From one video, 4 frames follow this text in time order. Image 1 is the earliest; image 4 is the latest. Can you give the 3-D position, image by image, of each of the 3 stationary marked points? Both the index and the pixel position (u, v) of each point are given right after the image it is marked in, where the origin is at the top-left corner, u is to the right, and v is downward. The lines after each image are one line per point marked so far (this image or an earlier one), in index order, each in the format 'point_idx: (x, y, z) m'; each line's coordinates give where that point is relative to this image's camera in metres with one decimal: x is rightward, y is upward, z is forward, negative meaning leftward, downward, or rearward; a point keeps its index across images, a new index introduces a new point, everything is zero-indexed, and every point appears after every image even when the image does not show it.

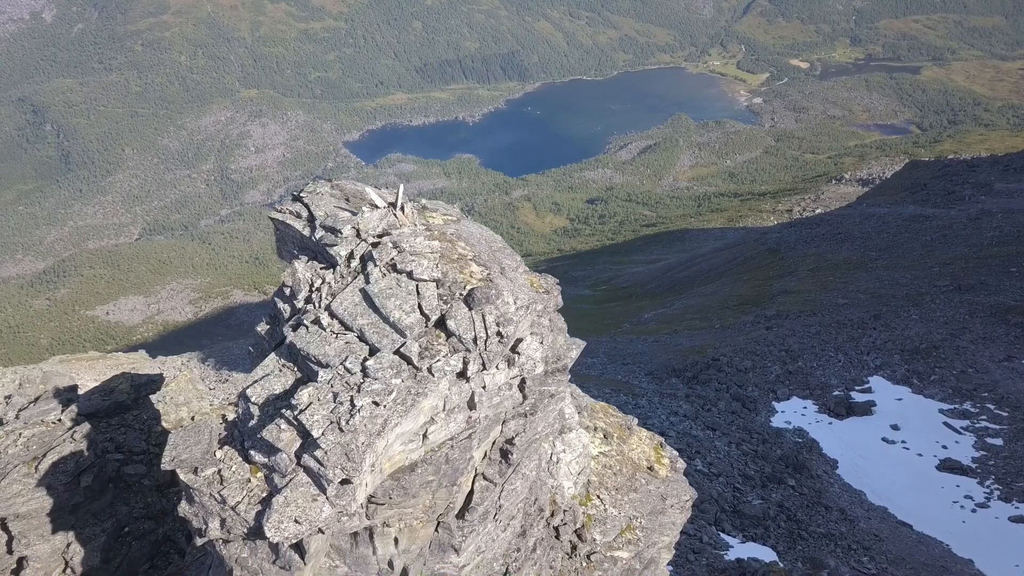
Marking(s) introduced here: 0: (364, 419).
0: (-4.1, -3.6, +19.3) m
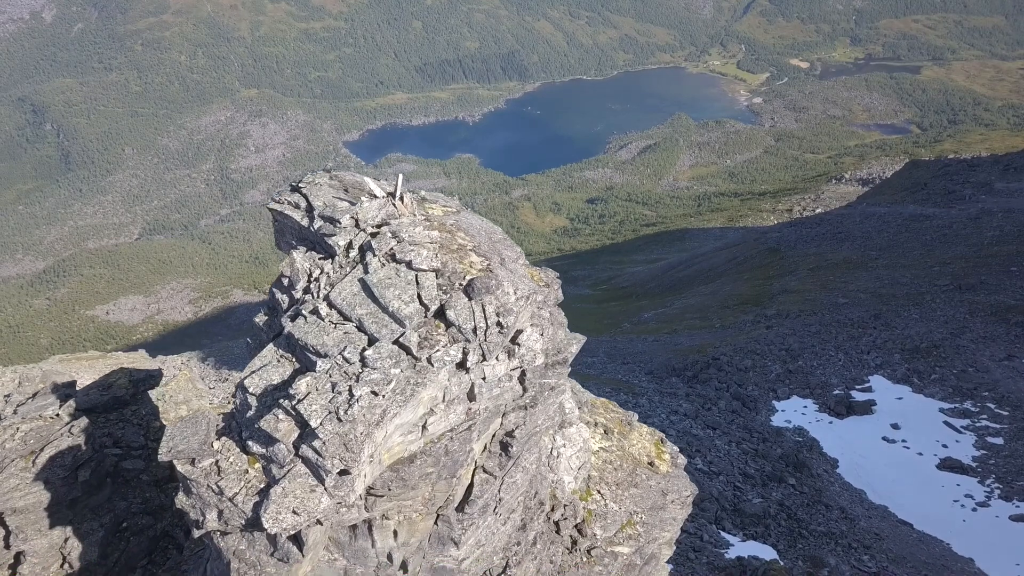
0: (-4.1, -3.3, +19.1) m
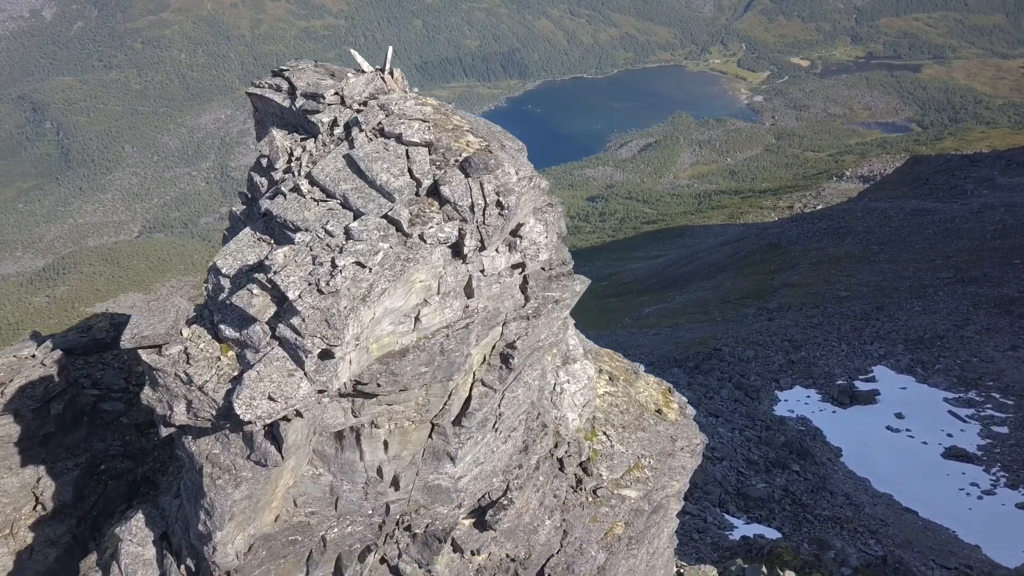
0: (-4.1, +0.2, +17.1) m
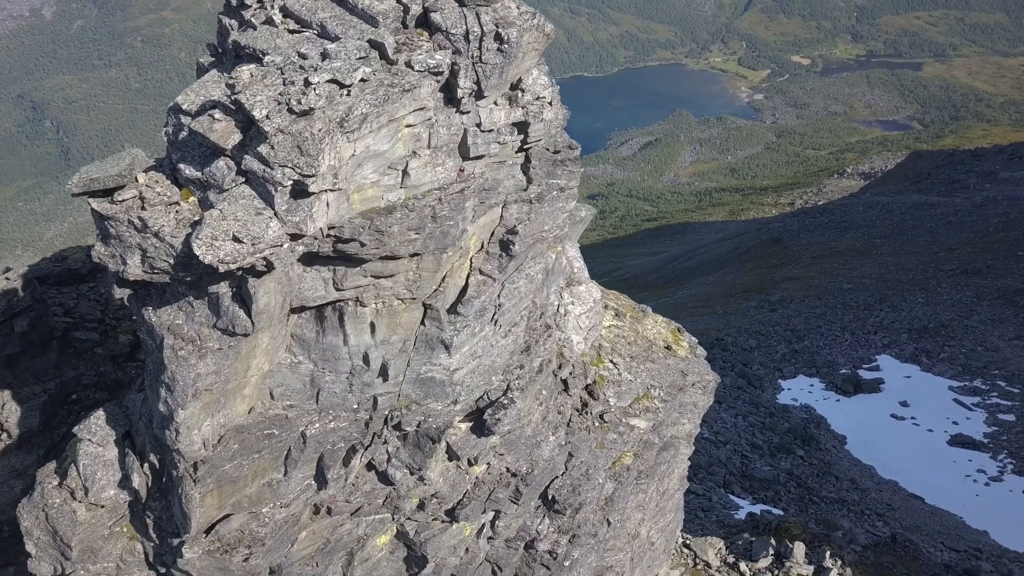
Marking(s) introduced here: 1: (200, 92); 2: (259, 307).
0: (-4.1, +3.9, +14.9) m
1: (-7.5, +4.7, +17.0) m
2: (-6.0, -0.4, +16.8) m
